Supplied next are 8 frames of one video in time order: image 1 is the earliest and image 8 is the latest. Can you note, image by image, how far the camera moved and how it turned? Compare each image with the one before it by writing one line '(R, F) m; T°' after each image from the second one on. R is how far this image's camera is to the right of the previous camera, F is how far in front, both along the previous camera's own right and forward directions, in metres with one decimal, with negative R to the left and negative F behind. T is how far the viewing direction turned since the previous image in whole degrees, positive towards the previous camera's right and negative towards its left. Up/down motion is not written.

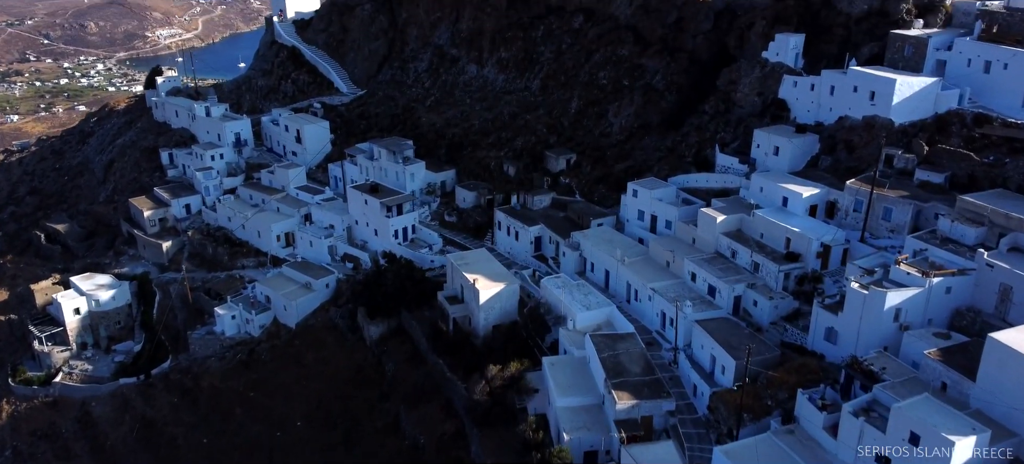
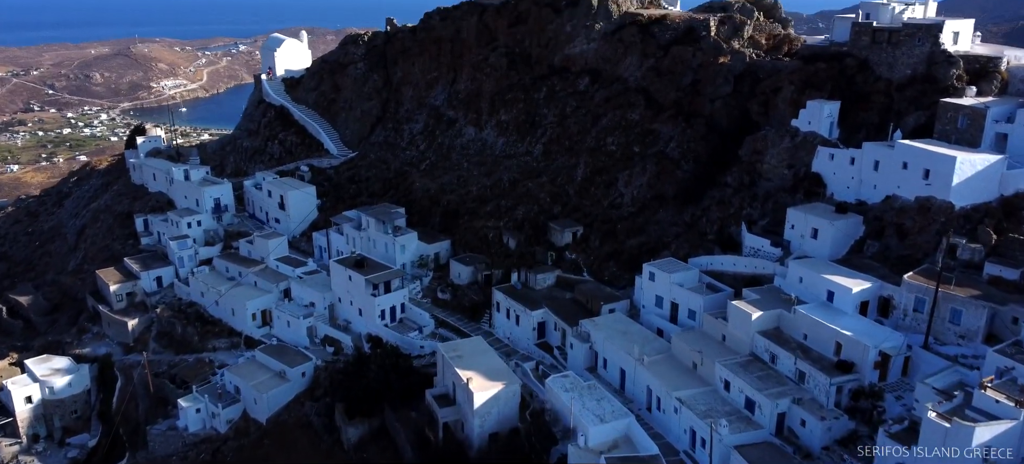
(0.0, +3.8) m; 0°
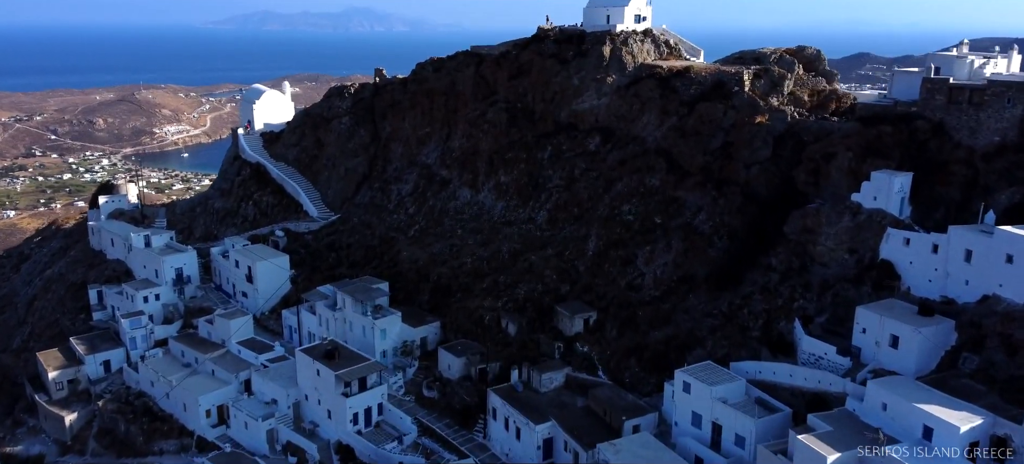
(0.0, +5.4) m; 0°
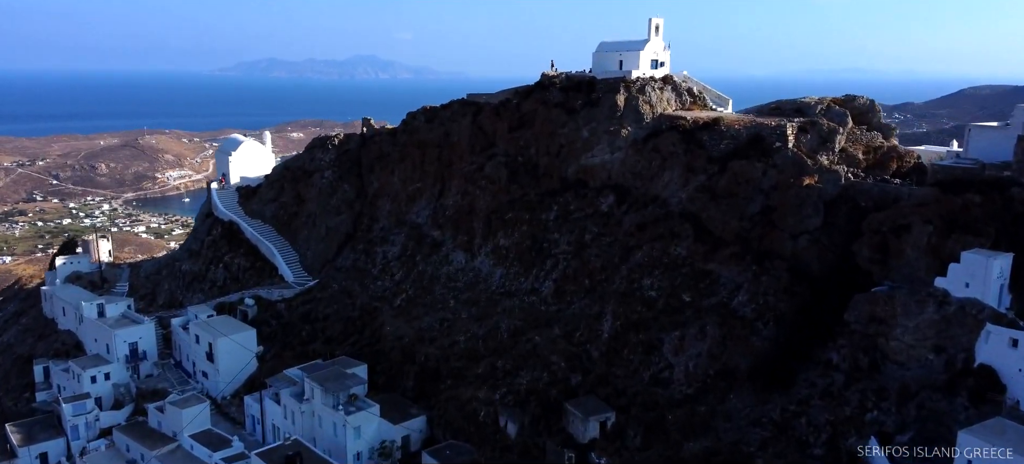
(0.0, +4.9) m; 0°
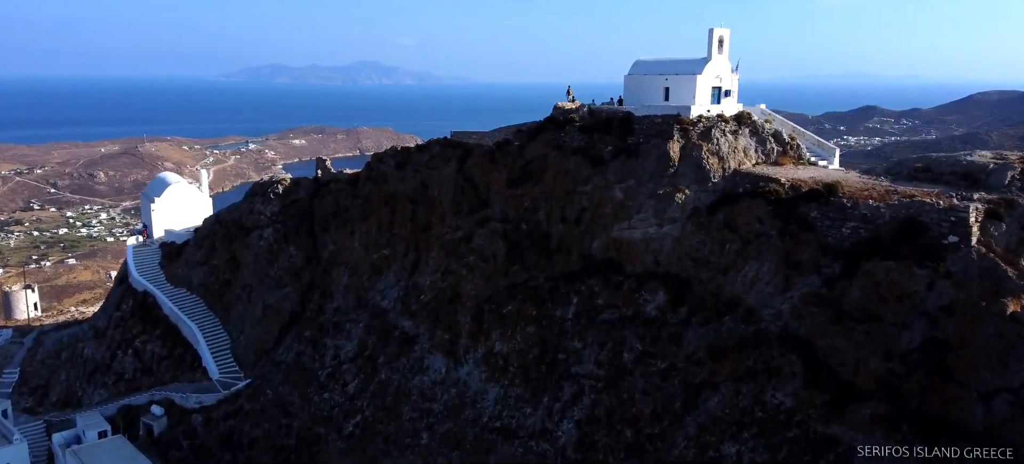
(+0.1, +10.2) m; 0°
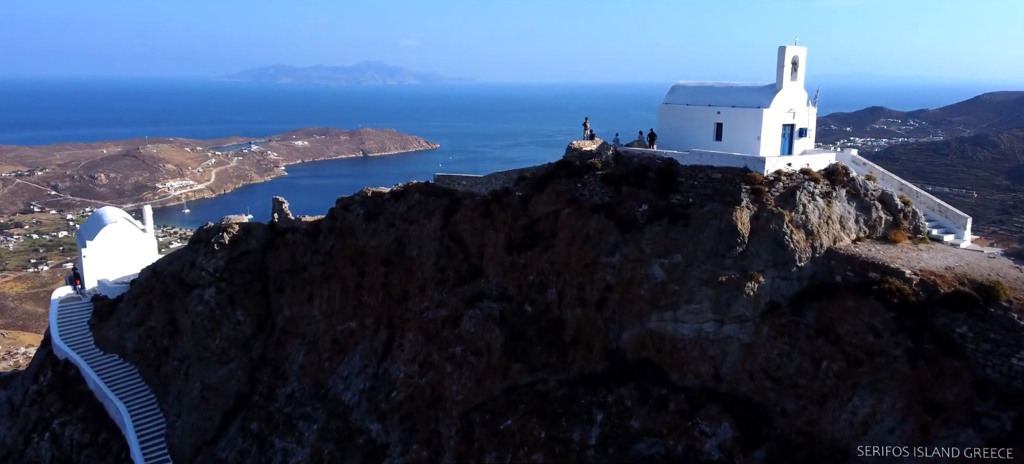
(+0.1, +6.1) m; 0°
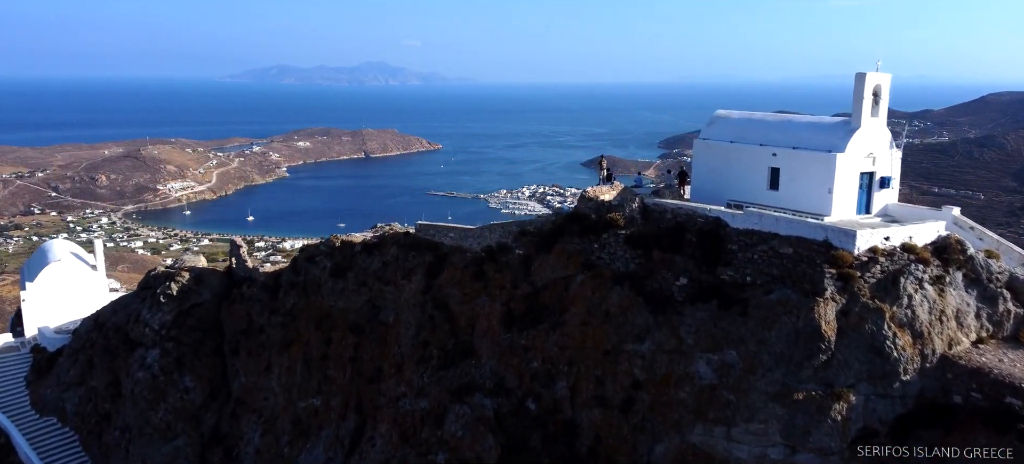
(+0.1, +3.9) m; 0°
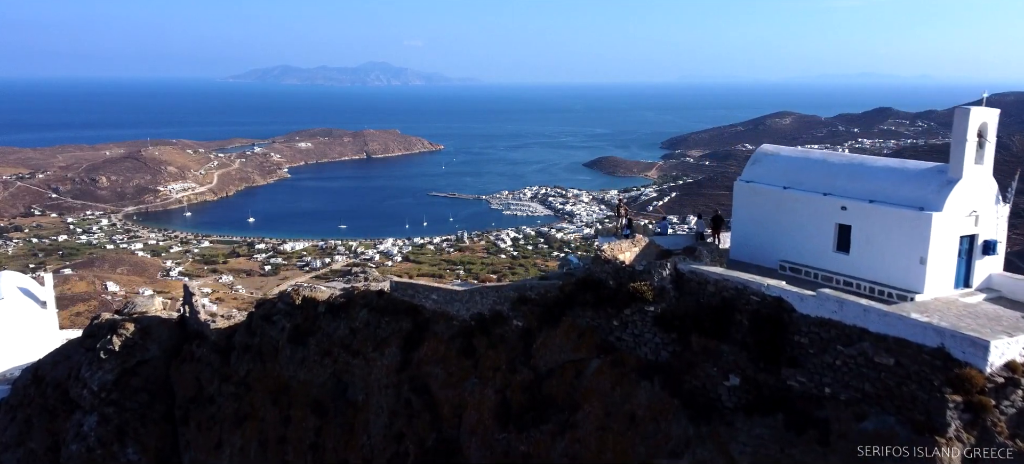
(+0.1, +3.1) m; 0°
